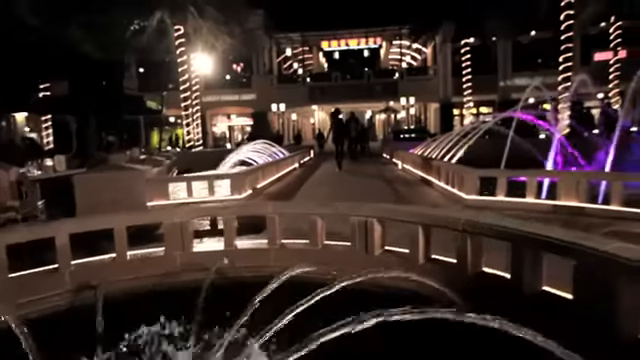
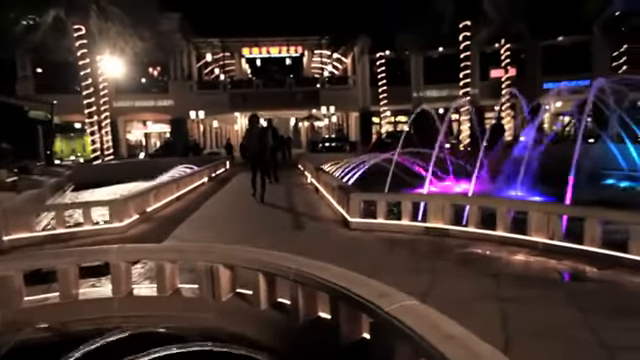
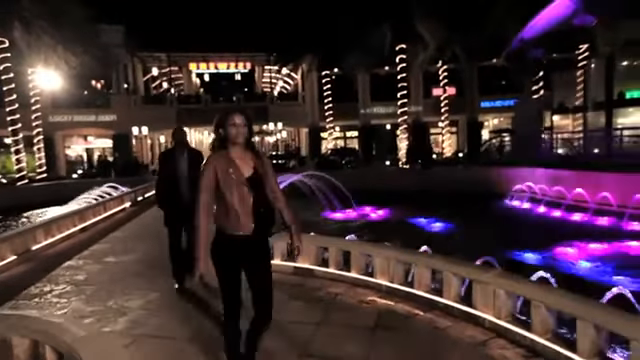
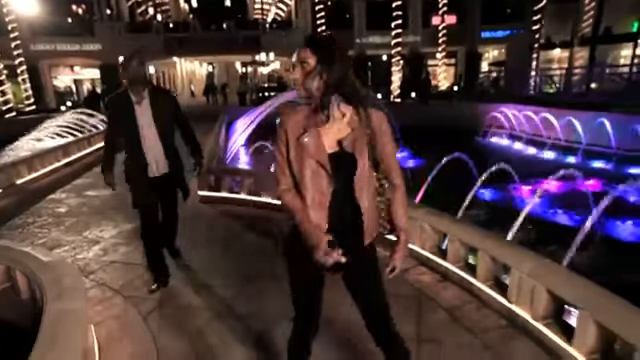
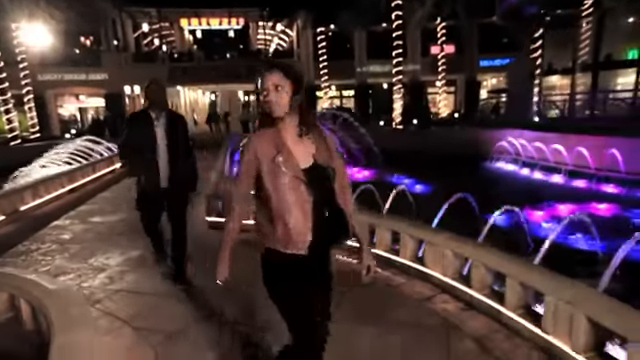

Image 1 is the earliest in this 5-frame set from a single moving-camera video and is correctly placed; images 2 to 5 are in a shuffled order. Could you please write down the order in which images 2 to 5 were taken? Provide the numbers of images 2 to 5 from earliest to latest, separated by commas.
2, 3, 5, 4
